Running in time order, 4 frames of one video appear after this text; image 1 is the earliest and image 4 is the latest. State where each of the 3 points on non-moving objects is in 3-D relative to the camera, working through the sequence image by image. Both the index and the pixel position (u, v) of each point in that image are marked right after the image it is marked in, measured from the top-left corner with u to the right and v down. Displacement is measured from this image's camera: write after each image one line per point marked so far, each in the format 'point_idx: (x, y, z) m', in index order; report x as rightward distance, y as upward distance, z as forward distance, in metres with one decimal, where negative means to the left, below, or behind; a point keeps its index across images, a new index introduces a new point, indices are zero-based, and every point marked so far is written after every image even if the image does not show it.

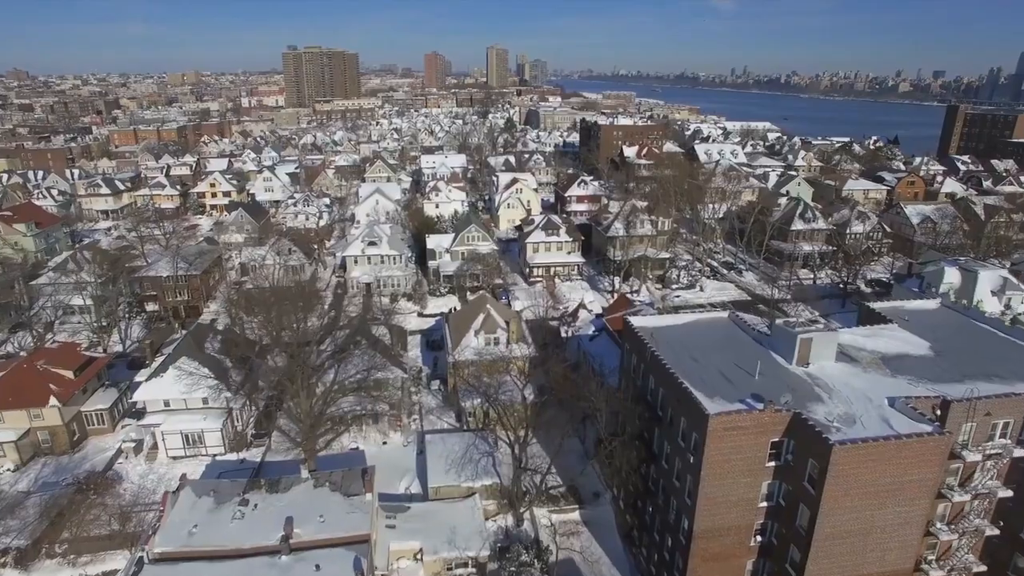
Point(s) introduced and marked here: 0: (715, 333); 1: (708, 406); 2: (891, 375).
0: (+6.9, -1.6, +19.8) m
1: (+5.2, -3.2, +15.5) m
2: (+11.2, -2.6, +17.0) m
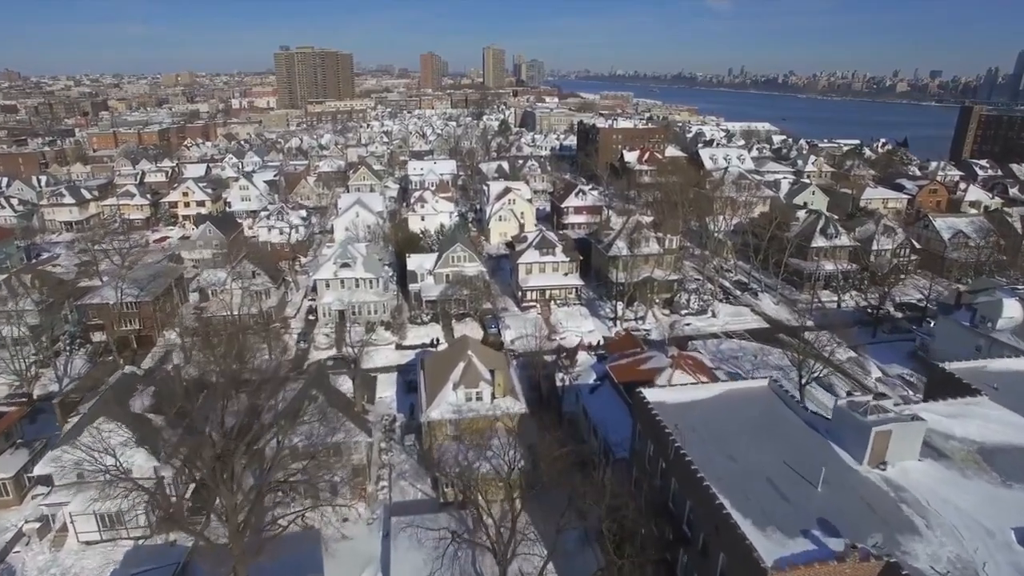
0: (+6.4, -3.3, +15.3) m
1: (+4.7, -4.9, +11.0) m
2: (+10.7, -4.2, +12.5) m
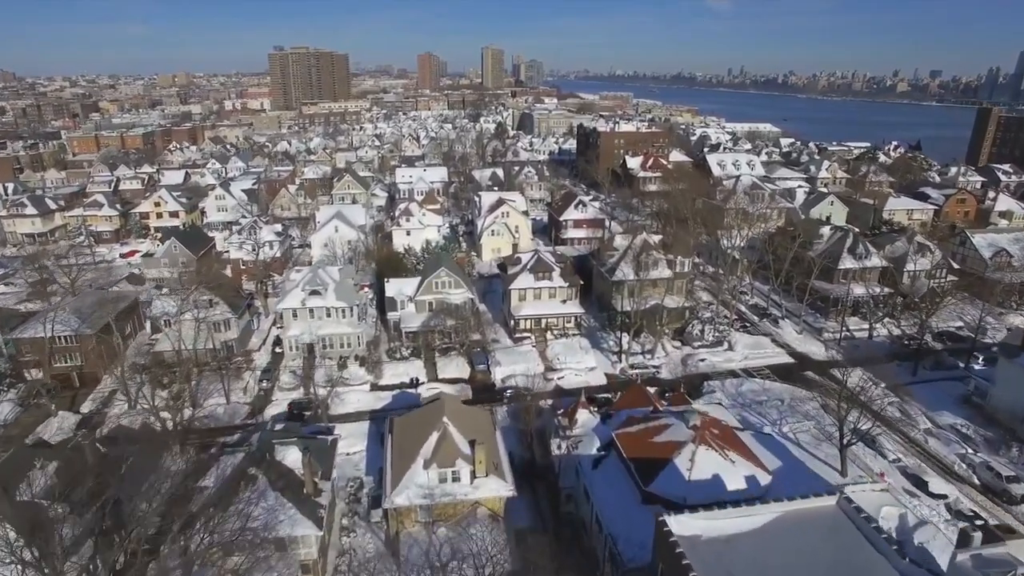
0: (+5.9, -5.0, +11.0) m
1: (+4.2, -6.6, +6.6) m
2: (+10.2, -6.0, +8.2) m
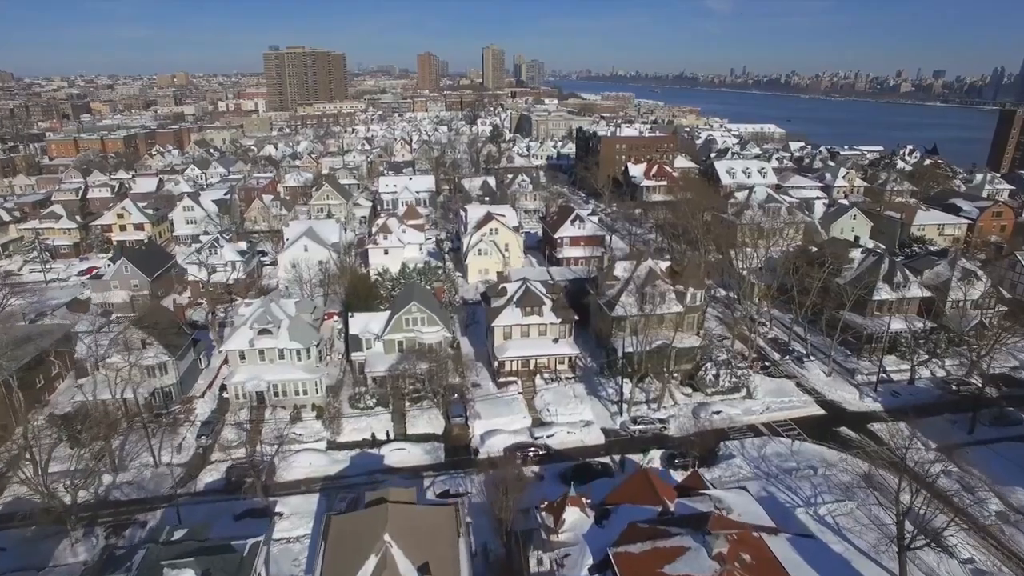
0: (+5.0, -6.9, +6.1) m
1: (+3.3, -8.5, +1.8) m
2: (+9.2, -7.8, +3.3) m
